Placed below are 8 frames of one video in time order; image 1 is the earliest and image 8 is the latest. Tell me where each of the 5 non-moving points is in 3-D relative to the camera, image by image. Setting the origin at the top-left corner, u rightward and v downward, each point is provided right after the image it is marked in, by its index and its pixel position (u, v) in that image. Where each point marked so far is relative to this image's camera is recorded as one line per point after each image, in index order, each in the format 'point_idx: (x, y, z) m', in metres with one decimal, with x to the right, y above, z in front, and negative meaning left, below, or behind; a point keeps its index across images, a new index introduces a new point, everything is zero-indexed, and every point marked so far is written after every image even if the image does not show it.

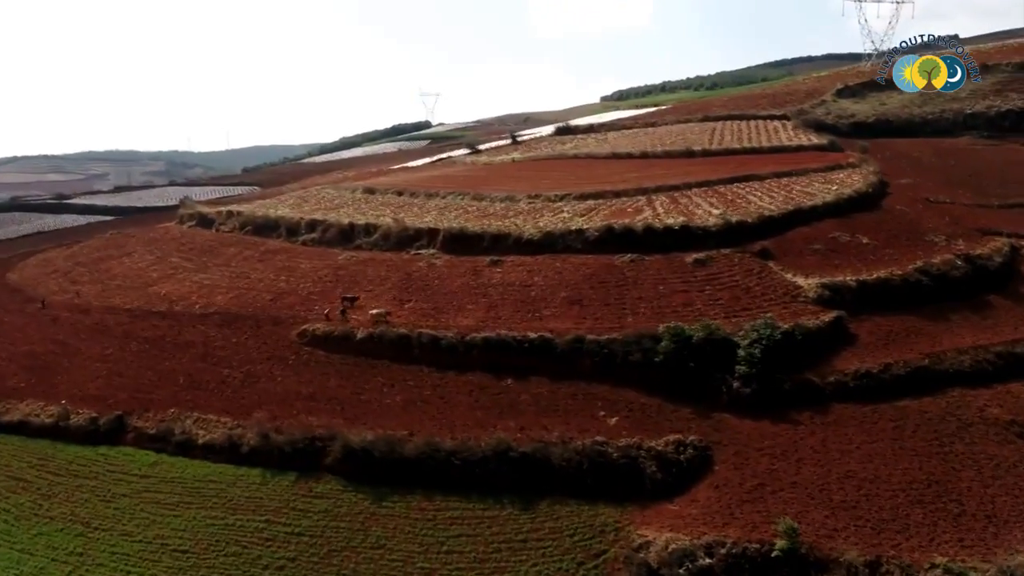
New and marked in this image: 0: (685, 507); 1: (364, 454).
0: (+3.3, -4.0, +17.9) m
1: (-2.9, -3.4, +19.9) m
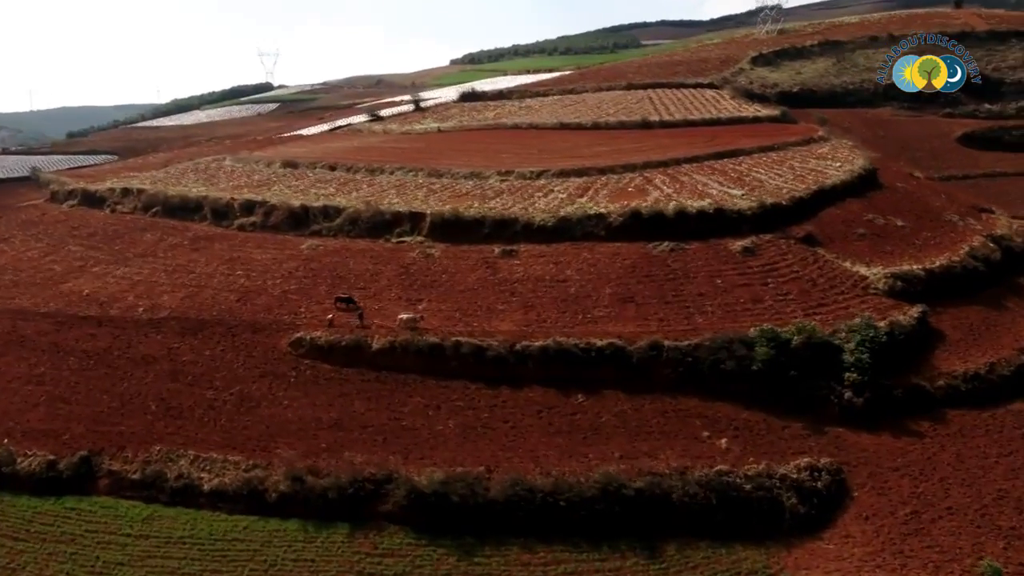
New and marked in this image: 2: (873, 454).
0: (+5.3, -4.1, +15.6) m
1: (-1.1, -3.5, +16.5) m
2: (+6.4, -2.9, +17.3) m
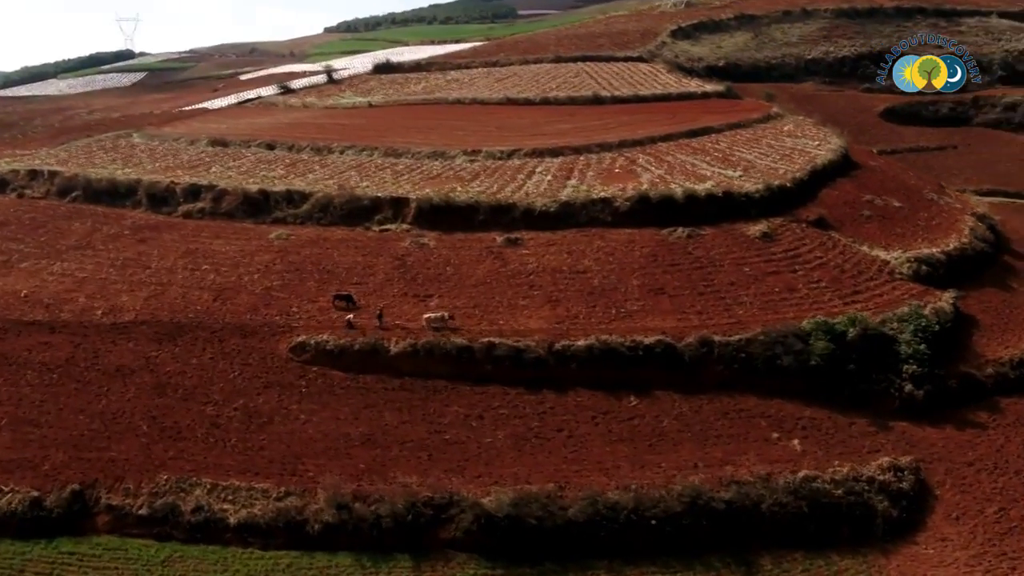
0: (+6.6, -4.0, +15.0) m
1: (+0.1, -3.5, +15.0) m
2: (+7.4, -2.7, +16.8) m
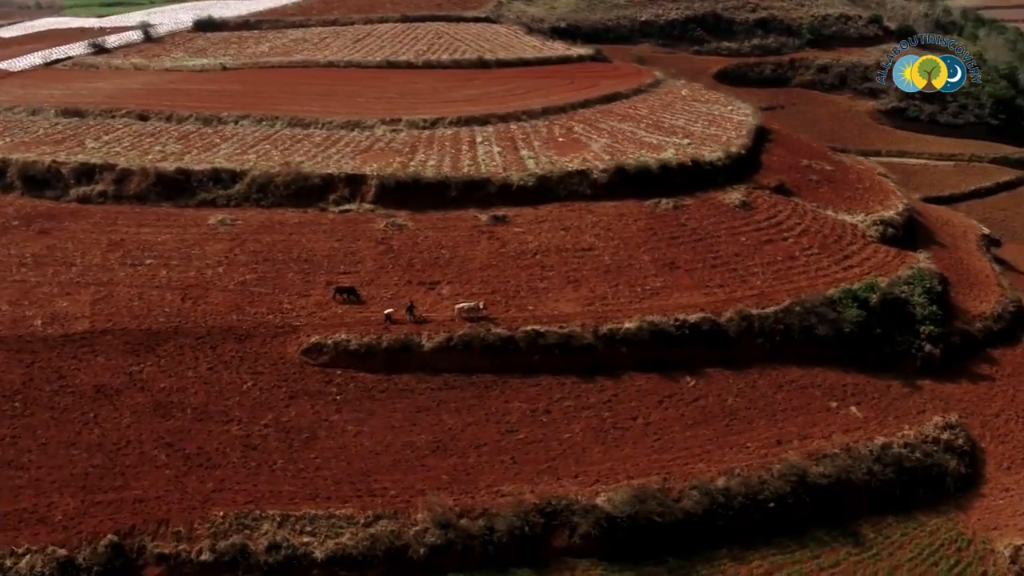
0: (+8.1, -3.4, +16.1) m
1: (+1.8, -3.4, +14.3) m
2: (+8.4, -2.1, +17.9) m
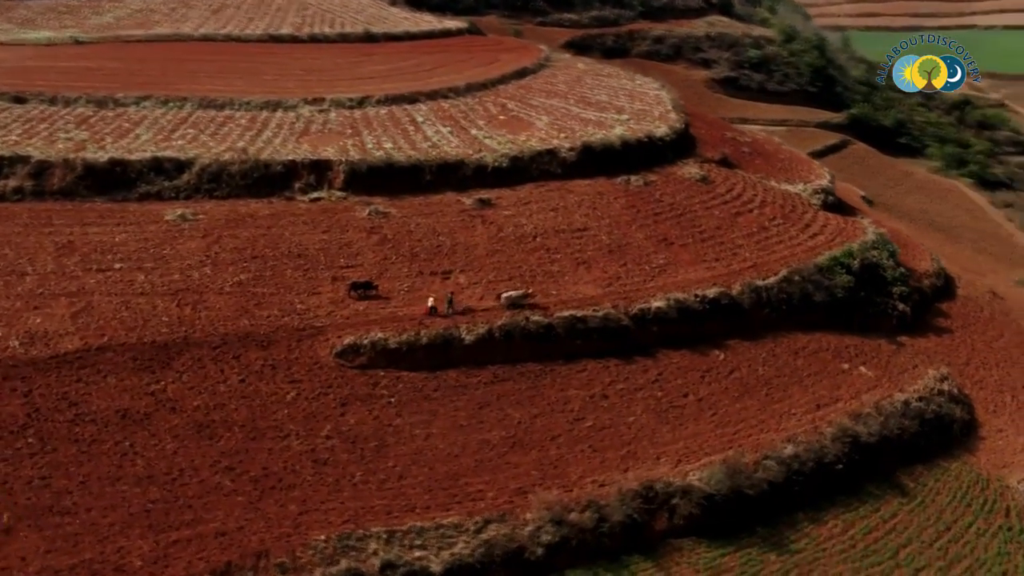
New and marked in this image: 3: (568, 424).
0: (+8.9, -2.7, +17.9) m
1: (+3.2, -3.1, +14.7) m
2: (+8.7, -1.3, +19.7) m
3: (+0.9, -2.2, +15.6) m
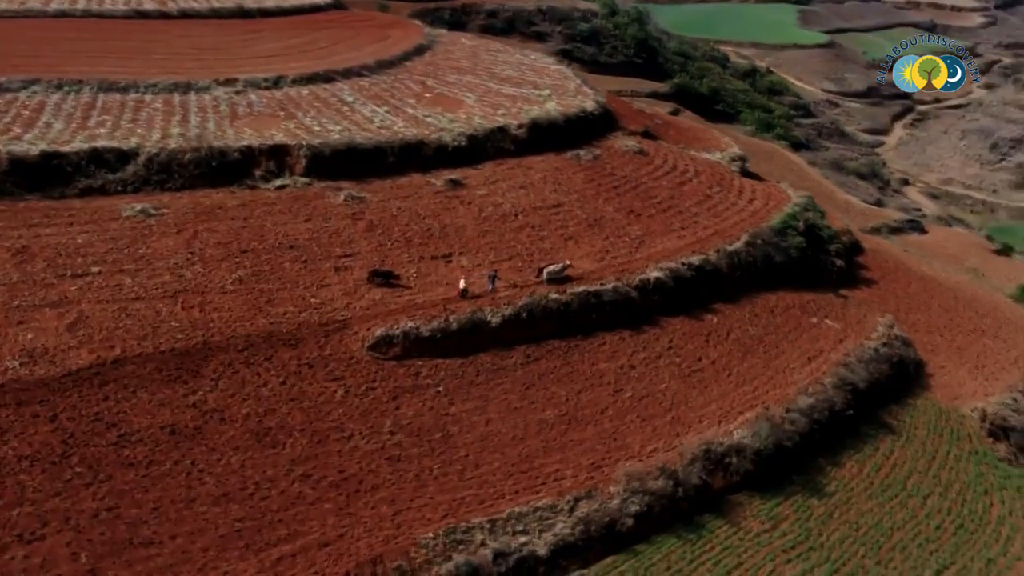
0: (+8.9, -1.7, +20.1) m
1: (+4.1, -2.5, +15.7) m
2: (+8.1, -0.3, +21.8) m
3: (+1.6, -1.8, +15.9) m
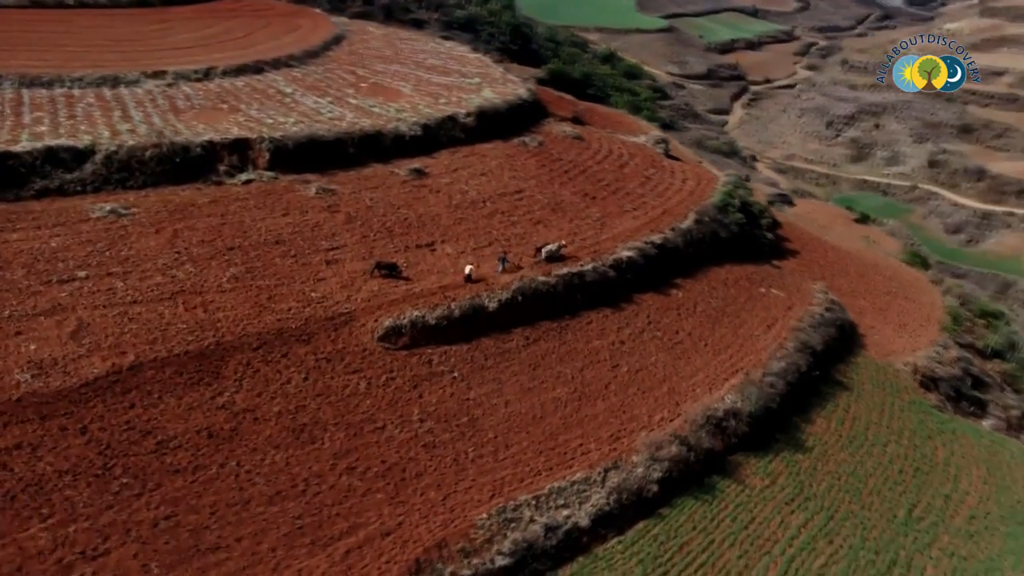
0: (+8.1, -1.0, +22.0) m
1: (+4.2, -2.1, +16.9) m
2: (+7.0, +0.4, +23.5) m
3: (+1.7, -1.4, +16.7) m
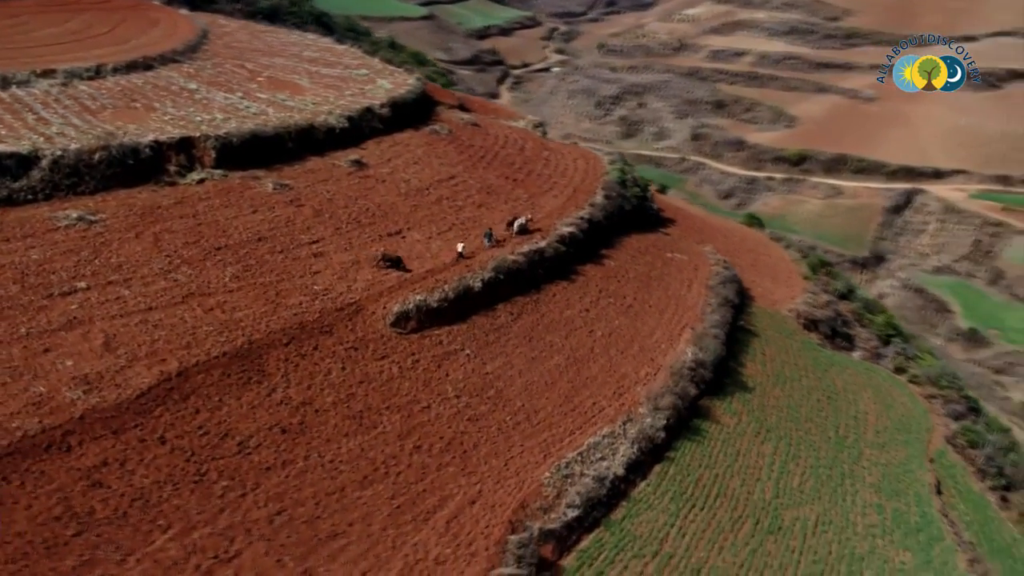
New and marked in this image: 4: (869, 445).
0: (+6.3, 0.0, +24.9) m
1: (+3.9, -1.4, +19.0) m
2: (+4.7, +1.4, +26.0) m
3: (+1.4, -0.9, +18.1) m
4: (+7.2, -3.2, +20.0) m
